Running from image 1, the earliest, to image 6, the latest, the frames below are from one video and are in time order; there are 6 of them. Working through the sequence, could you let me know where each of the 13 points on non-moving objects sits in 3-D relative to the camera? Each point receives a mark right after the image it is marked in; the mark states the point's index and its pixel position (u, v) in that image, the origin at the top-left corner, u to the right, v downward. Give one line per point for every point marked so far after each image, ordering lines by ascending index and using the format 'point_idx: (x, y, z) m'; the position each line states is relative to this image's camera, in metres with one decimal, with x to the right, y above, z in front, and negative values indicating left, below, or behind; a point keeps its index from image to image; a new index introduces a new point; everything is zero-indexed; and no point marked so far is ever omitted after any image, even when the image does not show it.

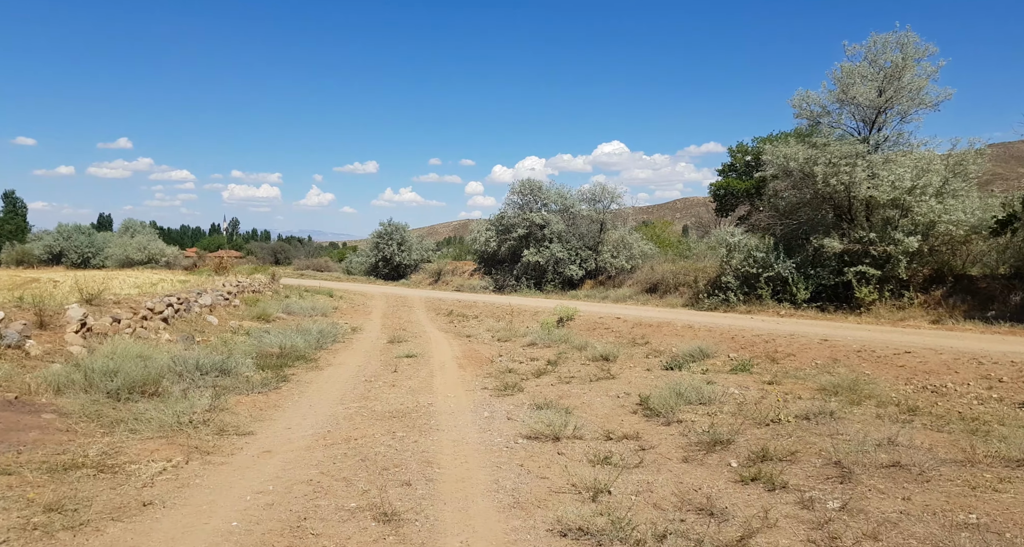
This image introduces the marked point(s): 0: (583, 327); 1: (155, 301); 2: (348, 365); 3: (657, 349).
0: (+2.0, -1.5, +17.7) m
1: (-7.6, -0.6, +13.8) m
2: (-2.8, -1.6, +11.3) m
3: (+3.2, -1.7, +14.1) m
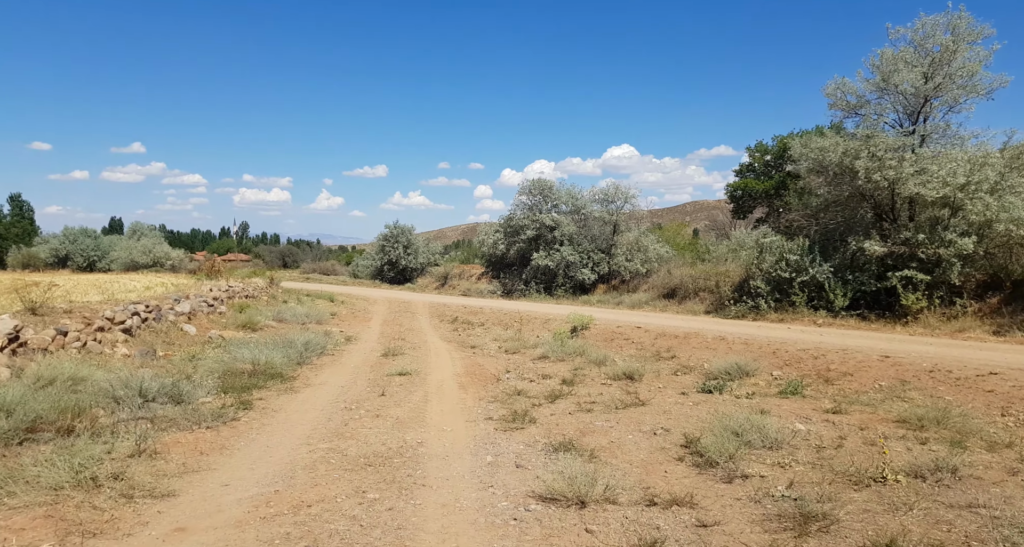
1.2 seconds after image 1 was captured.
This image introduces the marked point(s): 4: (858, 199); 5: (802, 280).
0: (+2.2, -1.6, +16.0) m
1: (-7.5, -0.7, +12.3) m
2: (-2.7, -1.7, +9.6) m
3: (+3.4, -1.8, +12.4) m
4: (+9.8, +2.1, +18.4) m
5: (+8.3, -0.2, +18.5) m
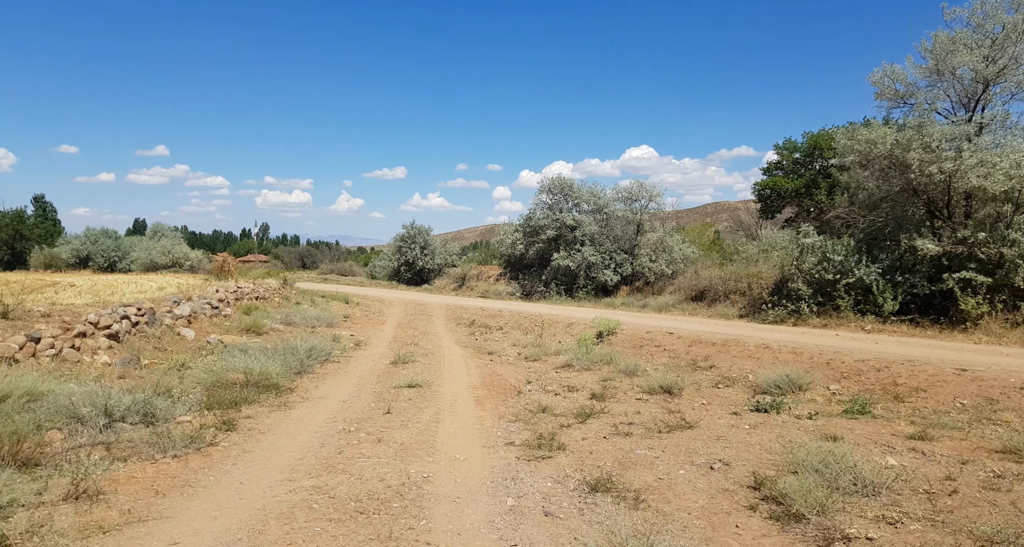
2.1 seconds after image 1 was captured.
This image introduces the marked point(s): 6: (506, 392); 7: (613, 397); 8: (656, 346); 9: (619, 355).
0: (+2.7, -1.6, +14.7) m
1: (-7.1, -0.7, +11.3) m
2: (-2.4, -1.7, +8.5) m
3: (+3.7, -1.8, +11.1) m
4: (+10.4, +2.1, +16.9) m
5: (+8.8, -0.2, +17.1) m
6: (-0.1, -1.8, +9.9) m
7: (+1.4, -1.8, +9.3) m
8: (+3.1, -1.6, +14.0) m
9: (+2.2, -1.7, +13.5) m
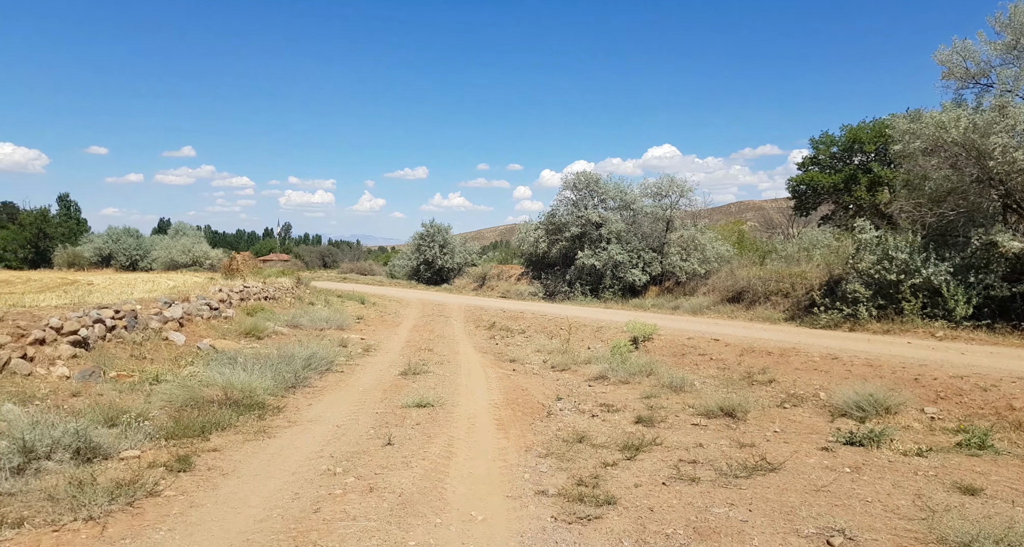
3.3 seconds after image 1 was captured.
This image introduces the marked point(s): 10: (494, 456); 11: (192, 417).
0: (+3.2, -1.6, +13.1) m
1: (-6.7, -0.6, +10.0) m
2: (-2.1, -1.7, +7.1) m
3: (+4.1, -1.8, +9.4) m
4: (+10.9, +2.1, +15.1) m
5: (+9.4, -0.2, +15.2) m
6: (+0.3, -1.8, +8.3) m
7: (+1.8, -1.8, +7.7) m
8: (+3.6, -1.6, +12.4) m
9: (+2.7, -1.7, +11.8) m
10: (-0.2, -1.7, +6.2) m
11: (-3.5, -1.5, +7.0) m
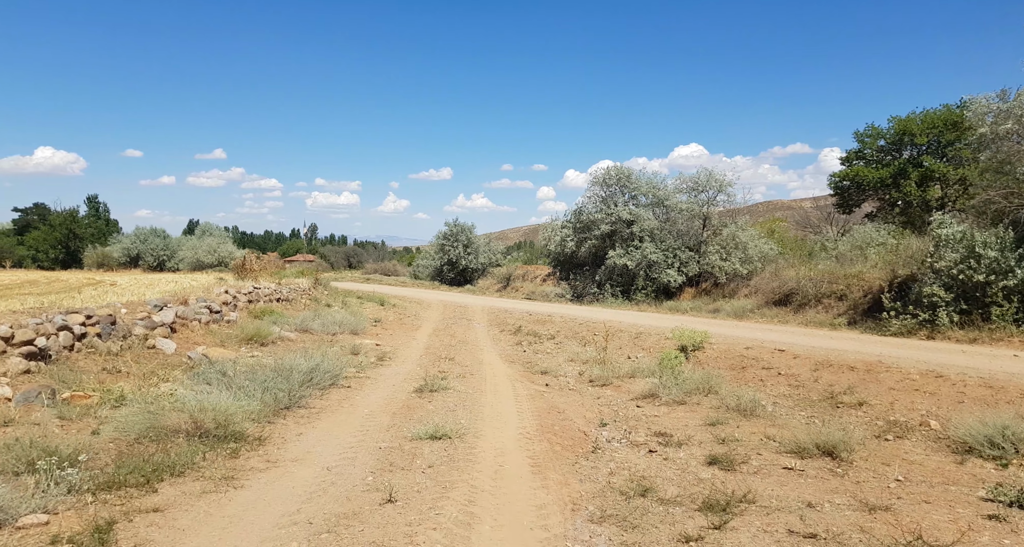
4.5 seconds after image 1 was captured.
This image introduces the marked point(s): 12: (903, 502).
0: (+3.8, -1.6, +11.3) m
1: (-6.2, -0.6, +8.6) m
2: (-1.7, -1.6, +5.5) m
3: (+4.6, -1.8, +7.6) m
4: (+11.6, +2.1, +13.0) m
5: (+10.1, -0.2, +13.3) m
6: (+0.7, -1.8, +6.7) m
7: (+2.2, -1.8, +6.0) m
8: (+4.2, -1.6, +10.6) m
9: (+3.2, -1.7, +10.1) m
10: (+0.1, -1.7, +4.6) m
11: (-3.1, -1.5, +5.5) m
12: (+3.0, -1.7, +4.9) m
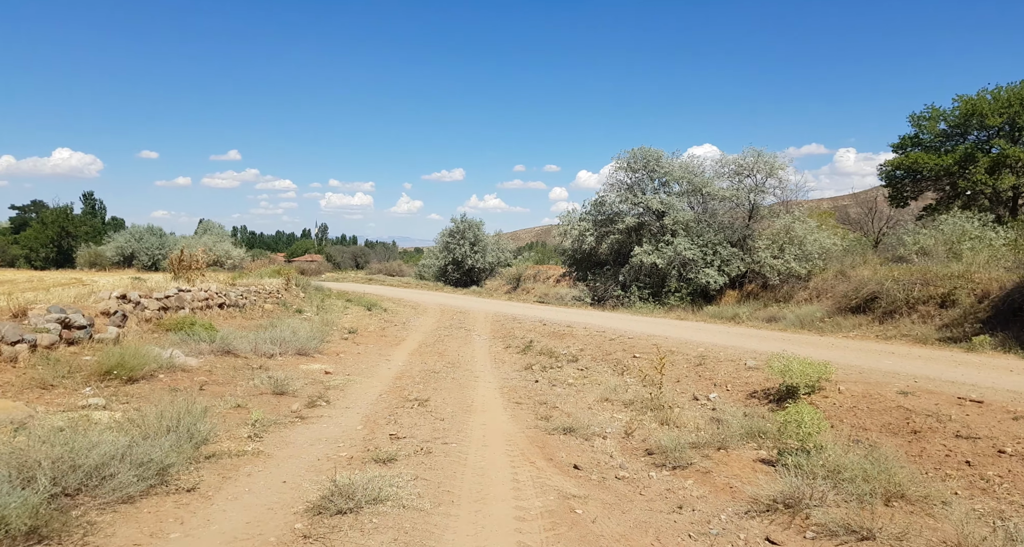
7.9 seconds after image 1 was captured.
0: (+3.8, -1.6, +6.6) m
1: (-6.2, -0.6, +4.0) m
2: (-1.8, -1.6, +0.8) m
3: (+4.5, -1.7, +2.8) m
4: (+11.7, +2.1, +8.1) m
5: (+10.1, -0.2, +8.4) m
6: (+0.6, -1.7, +1.9) m
7: (+2.1, -1.7, +1.3) m
8: (+4.2, -1.5, +5.8) m
9: (+3.2, -1.6, +5.3) m
10: (+0.1, -1.7, -0.1) m
11: (-3.2, -1.5, +0.8) m
12: (+2.9, -1.7, +0.2) m
